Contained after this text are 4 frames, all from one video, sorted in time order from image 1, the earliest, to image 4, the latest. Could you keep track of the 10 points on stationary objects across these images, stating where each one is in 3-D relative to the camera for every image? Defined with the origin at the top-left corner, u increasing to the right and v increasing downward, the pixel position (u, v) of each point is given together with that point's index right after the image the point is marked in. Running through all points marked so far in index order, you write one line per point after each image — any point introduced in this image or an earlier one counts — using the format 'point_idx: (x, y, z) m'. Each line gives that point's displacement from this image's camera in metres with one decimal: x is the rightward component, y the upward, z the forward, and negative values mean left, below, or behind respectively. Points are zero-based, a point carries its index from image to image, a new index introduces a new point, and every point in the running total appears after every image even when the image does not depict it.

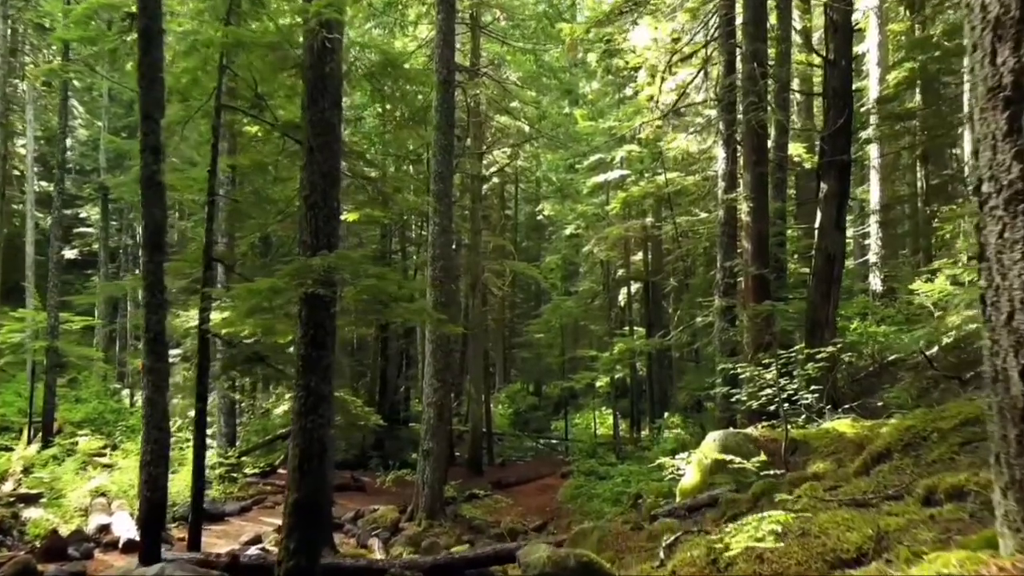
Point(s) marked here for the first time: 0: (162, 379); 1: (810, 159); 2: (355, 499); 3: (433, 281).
0: (-3.7, -1.0, +8.1) m
1: (+6.7, +2.9, +17.2) m
2: (-3.2, -4.4, +16.0) m
3: (-1.5, +0.1, +14.4) m
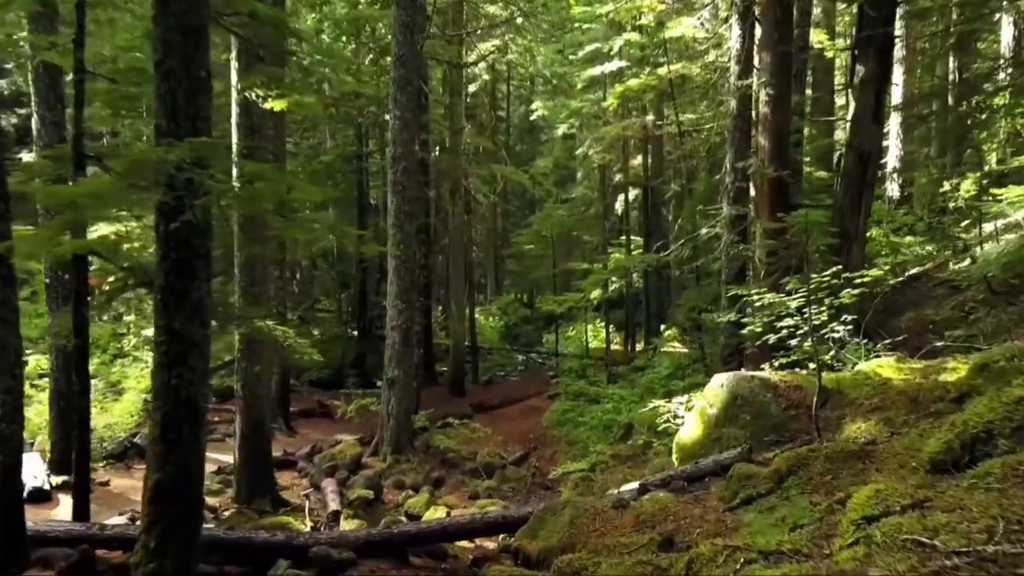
0: (-4.1, -0.2, +6.3) m
1: (+6.3, +4.7, +14.9) m
2: (-3.6, -2.7, +14.5) m
3: (-1.9, +1.7, +12.4) m
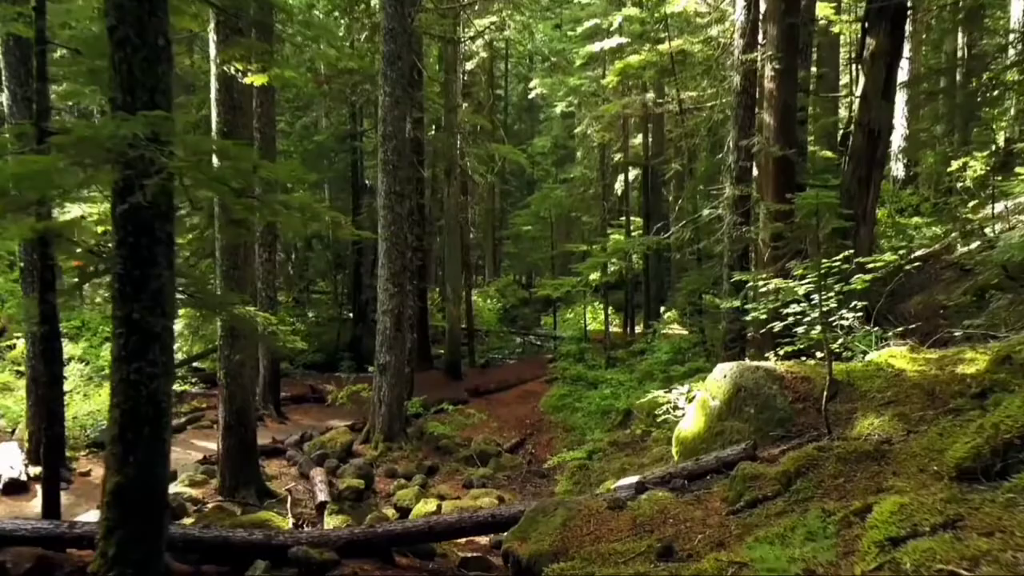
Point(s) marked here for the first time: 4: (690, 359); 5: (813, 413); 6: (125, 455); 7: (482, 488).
0: (-4.1, -0.1, +5.9) m
1: (+6.2, +5.0, +14.4) m
2: (-3.7, -2.3, +14.2) m
3: (-2.0, +1.9, +12.0) m
4: (+3.3, -1.3, +14.1) m
5: (+2.3, -1.0, +5.9) m
6: (-2.3, -1.0, +4.5) m
7: (-0.4, -2.9, +11.0) m
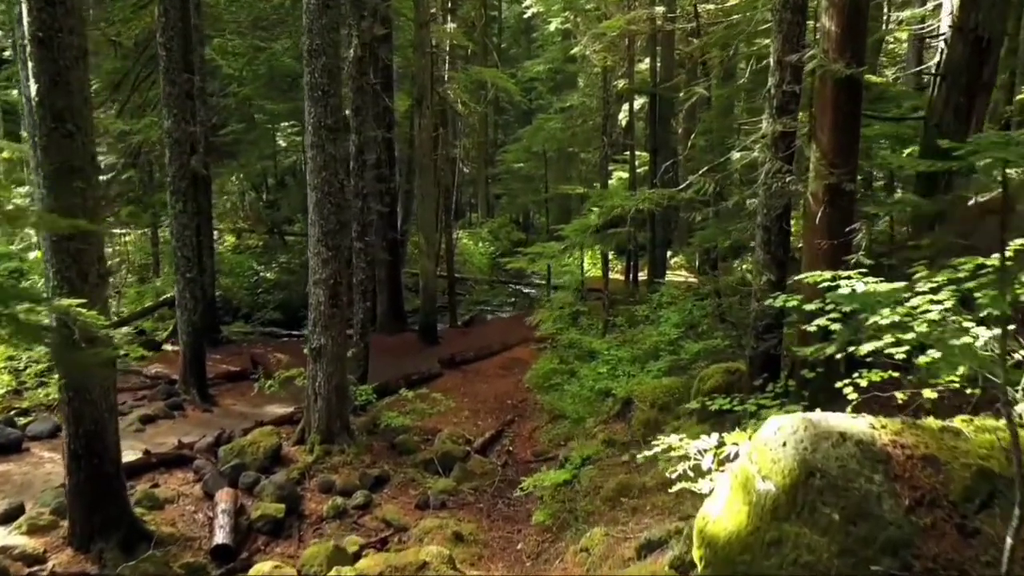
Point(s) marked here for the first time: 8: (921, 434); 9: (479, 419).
0: (-4.5, -0.2, +3.3) m
1: (+5.8, +5.6, +11.2) m
2: (-4.1, -1.7, +11.7) m
3: (-2.4, +2.4, +9.2) m
4: (+2.9, -0.7, +11.6) m
5: (+1.9, -1.0, +3.3) m
6: (-2.7, -1.2, +2.0) m
7: (-0.8, -2.5, +8.6) m
8: (+2.0, -0.7, +3.8) m
9: (-0.5, -2.0, +12.0) m
